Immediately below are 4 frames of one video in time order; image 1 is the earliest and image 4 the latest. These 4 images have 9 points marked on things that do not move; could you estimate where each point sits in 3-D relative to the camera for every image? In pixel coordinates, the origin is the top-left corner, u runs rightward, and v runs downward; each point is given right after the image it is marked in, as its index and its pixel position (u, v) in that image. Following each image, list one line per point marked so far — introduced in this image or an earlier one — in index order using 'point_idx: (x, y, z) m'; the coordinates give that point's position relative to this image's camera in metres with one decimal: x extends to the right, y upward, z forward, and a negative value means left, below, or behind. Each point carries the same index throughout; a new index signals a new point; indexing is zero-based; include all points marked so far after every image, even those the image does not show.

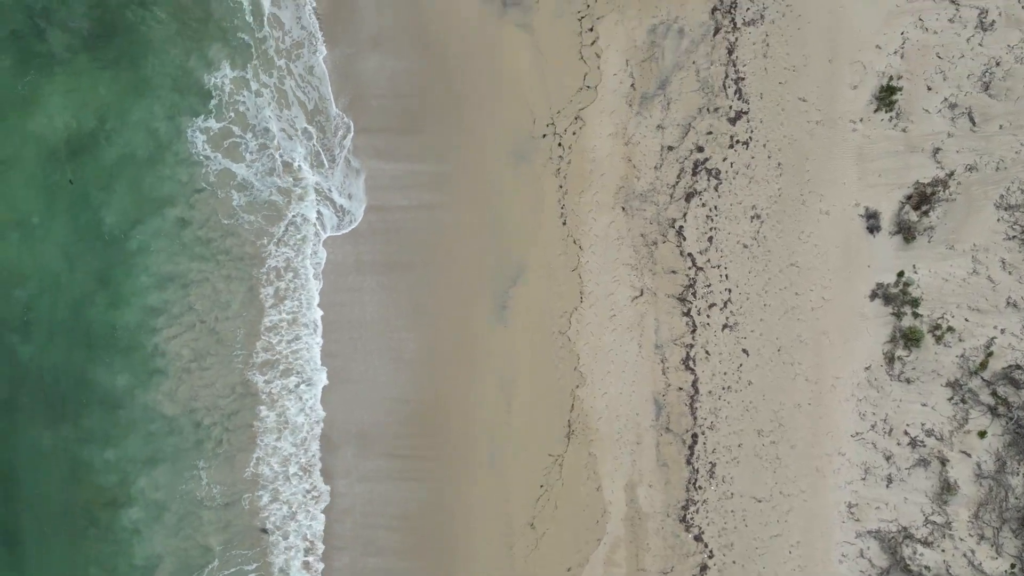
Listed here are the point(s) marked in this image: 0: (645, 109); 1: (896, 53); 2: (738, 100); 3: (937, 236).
0: (+0.9, +1.5, +8.8) m
1: (+2.8, +1.8, +8.8) m
2: (+1.6, +1.6, +8.8) m
3: (+3.1, +0.4, +8.7) m
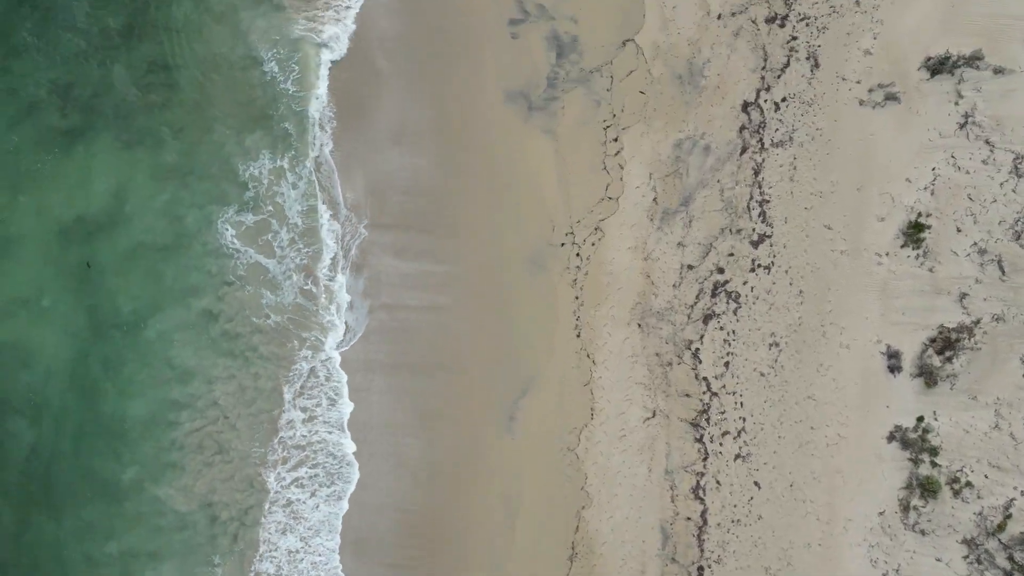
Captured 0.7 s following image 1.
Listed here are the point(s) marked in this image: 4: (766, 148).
0: (+1.2, +0.5, +9.1) m
1: (+3.1, +0.7, +8.6) m
2: (+1.9, +0.5, +8.9) m
3: (+3.2, -0.7, +8.3) m
4: (+2.0, +1.1, +9.0) m
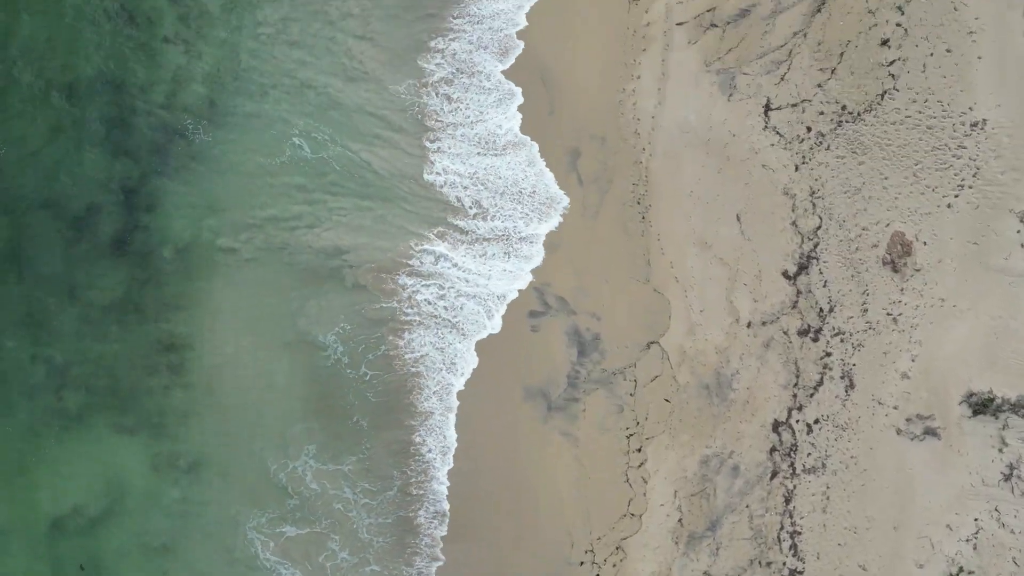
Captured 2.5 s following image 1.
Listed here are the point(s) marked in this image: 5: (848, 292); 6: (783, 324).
0: (+1.4, -2.0, +8.6) m
1: (+3.2, -1.8, +8.1) m
2: (+2.1, -2.0, +8.5) m
3: (+3.3, -3.2, +7.8) m
4: (+2.1, -1.4, +8.6) m
5: (+2.6, 0.0, +8.8) m
6: (+2.1, -0.3, +8.9) m
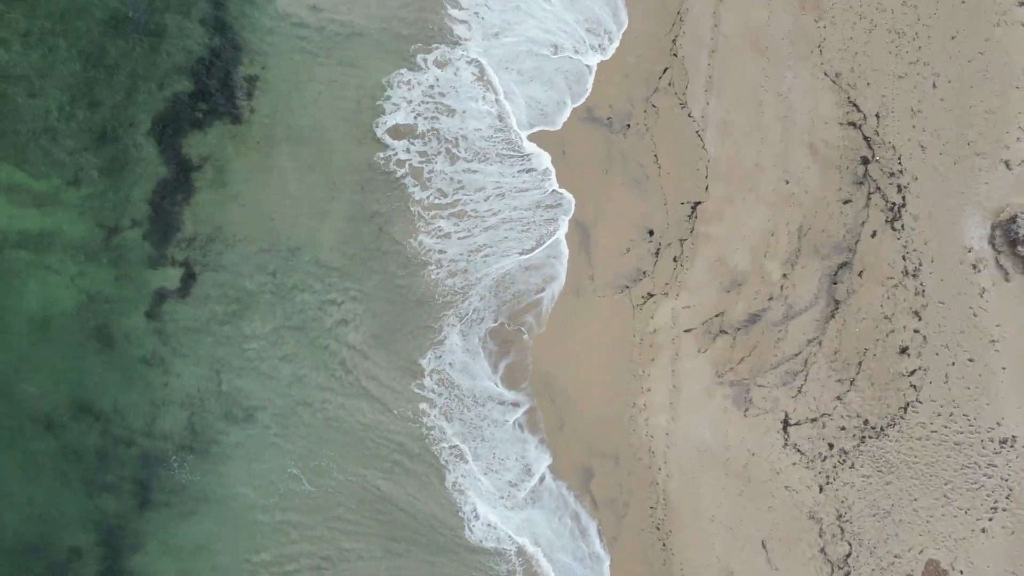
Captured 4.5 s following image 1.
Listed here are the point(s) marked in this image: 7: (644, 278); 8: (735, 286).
0: (+1.6, -4.5, +8.1) m
1: (+3.5, -4.2, +7.7) m
2: (+2.3, -4.4, +7.9) m
3: (+3.7, -5.6, +7.3) m
4: (+2.4, -3.9, +8.1) m
5: (+2.7, -2.5, +8.4) m
6: (+2.3, -2.8, +8.4) m
7: (+1.1, +0.1, +9.4) m
8: (+1.8, 0.0, +9.2) m
